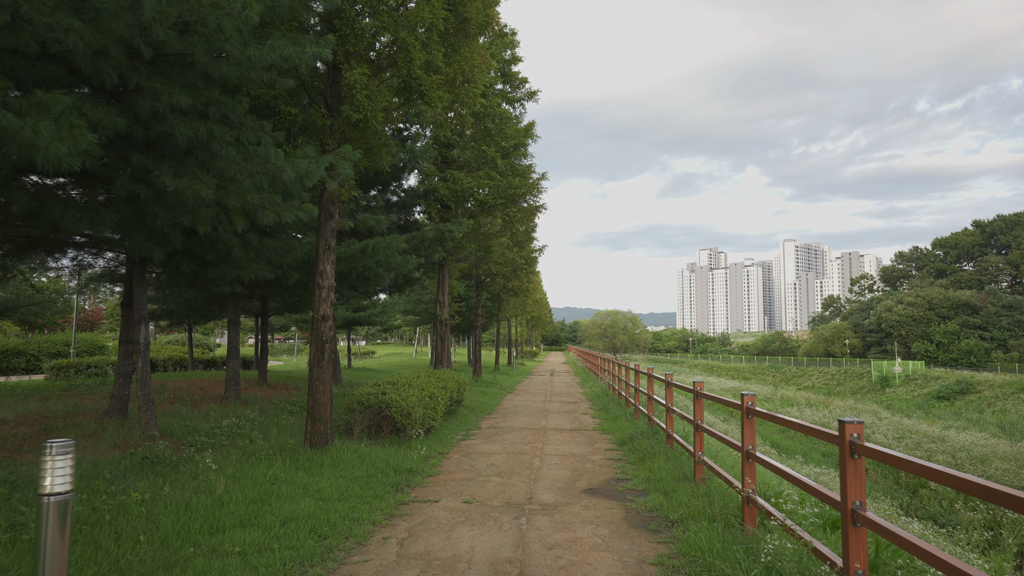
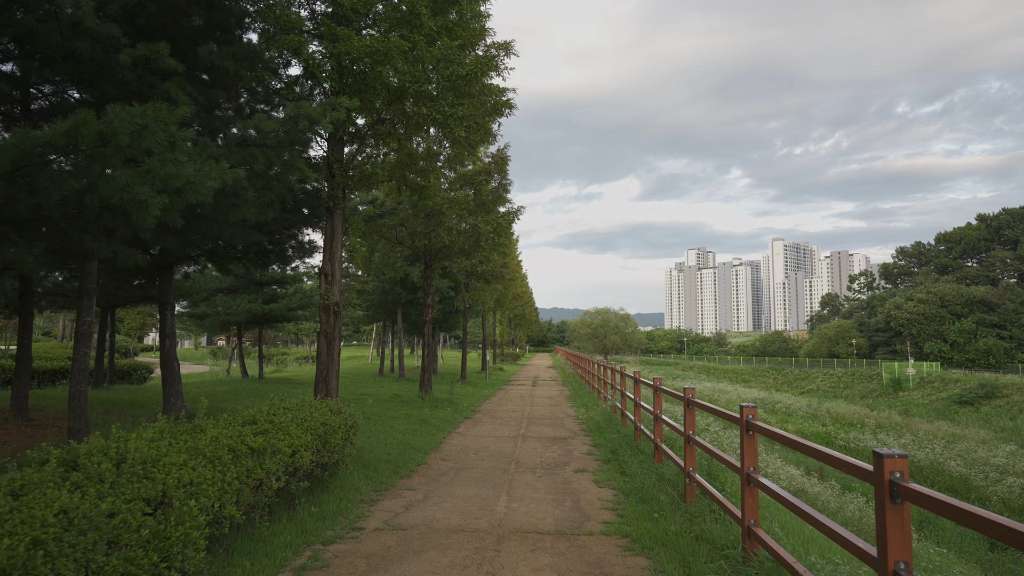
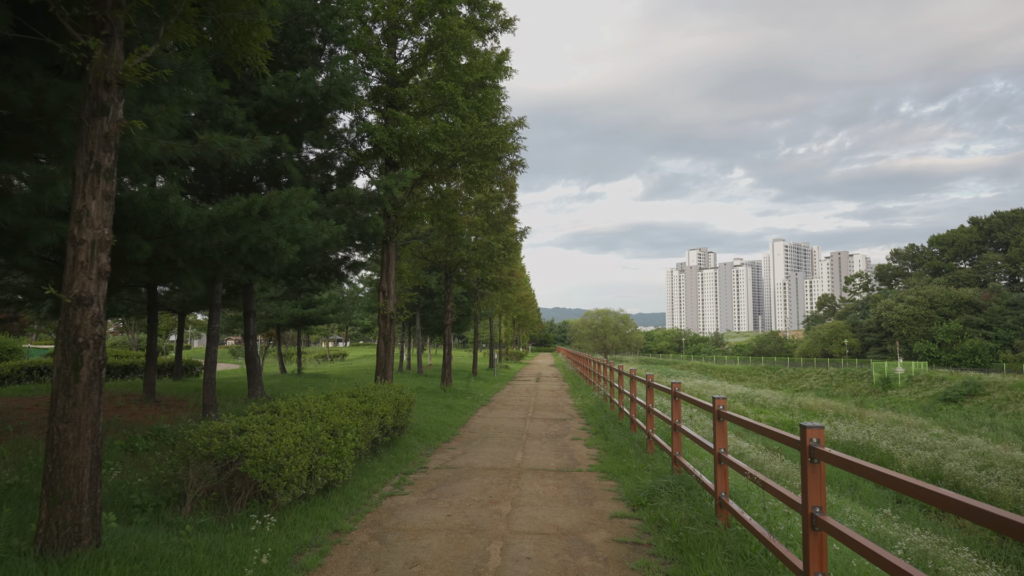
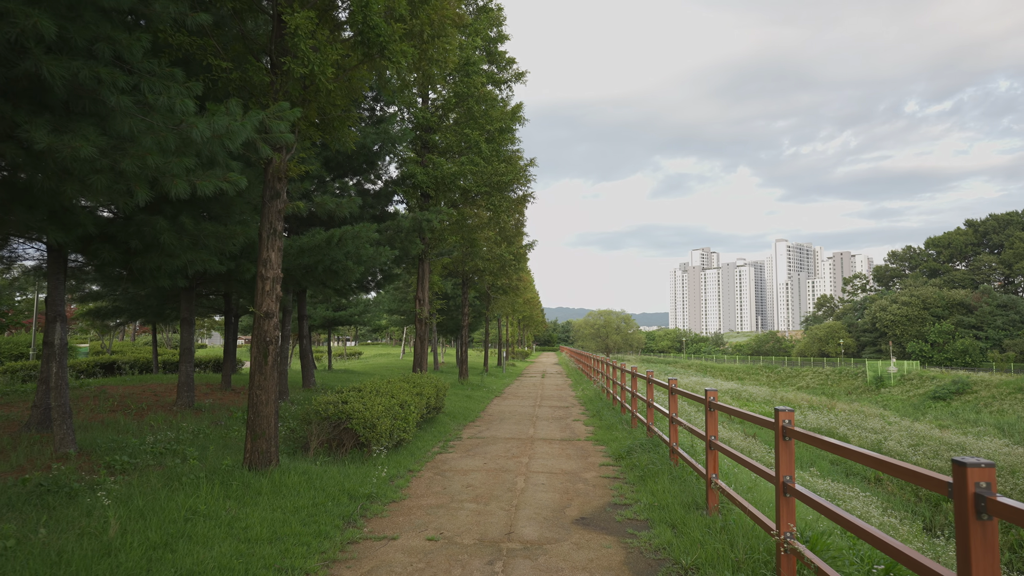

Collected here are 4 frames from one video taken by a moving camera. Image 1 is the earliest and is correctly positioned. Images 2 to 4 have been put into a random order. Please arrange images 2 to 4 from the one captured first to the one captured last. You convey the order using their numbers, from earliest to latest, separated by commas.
4, 3, 2
